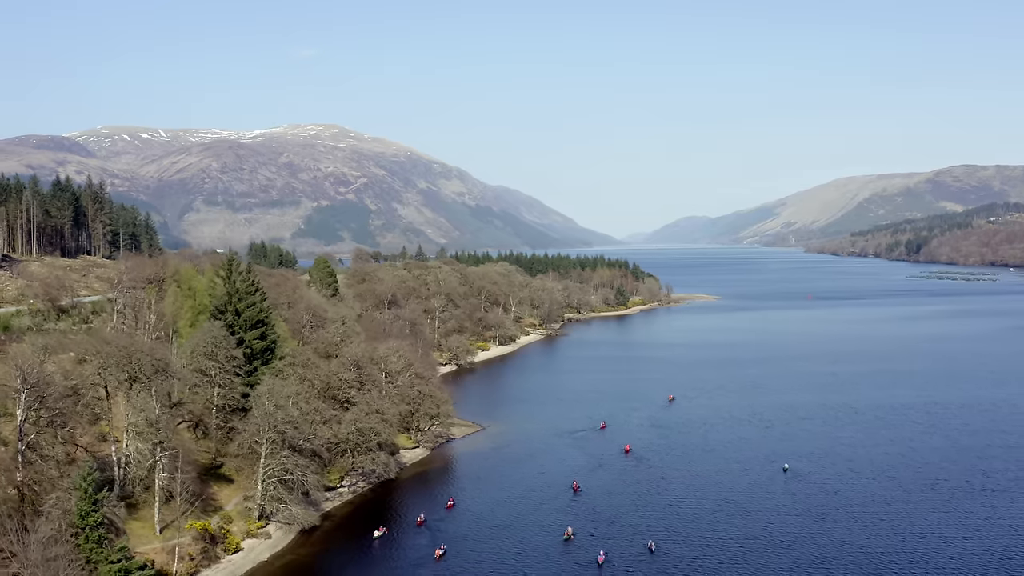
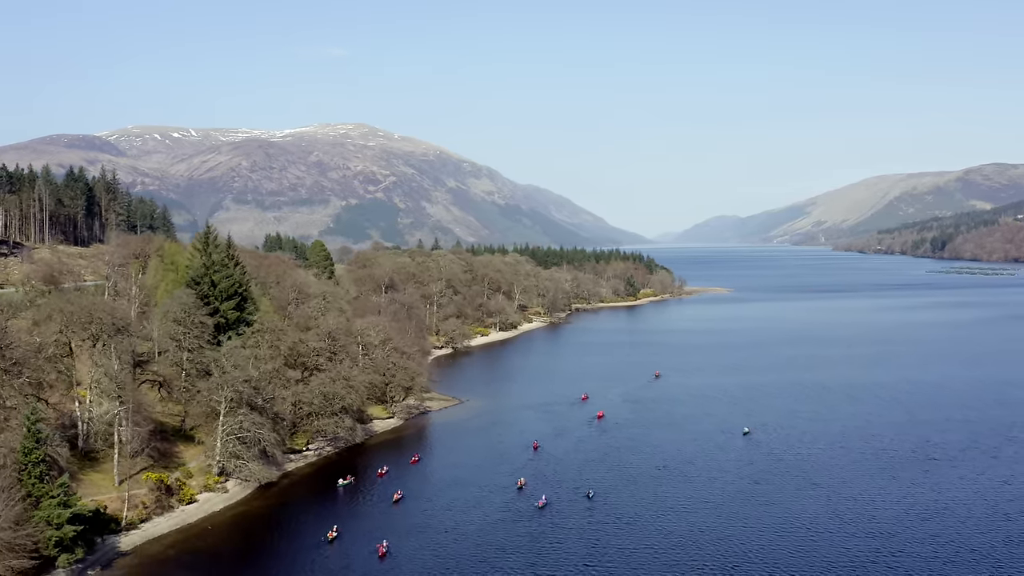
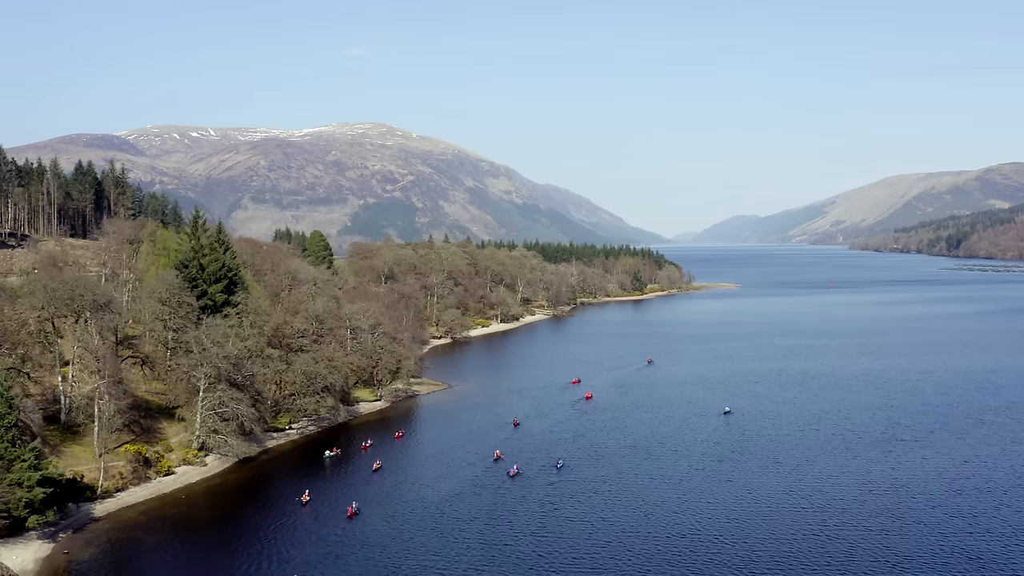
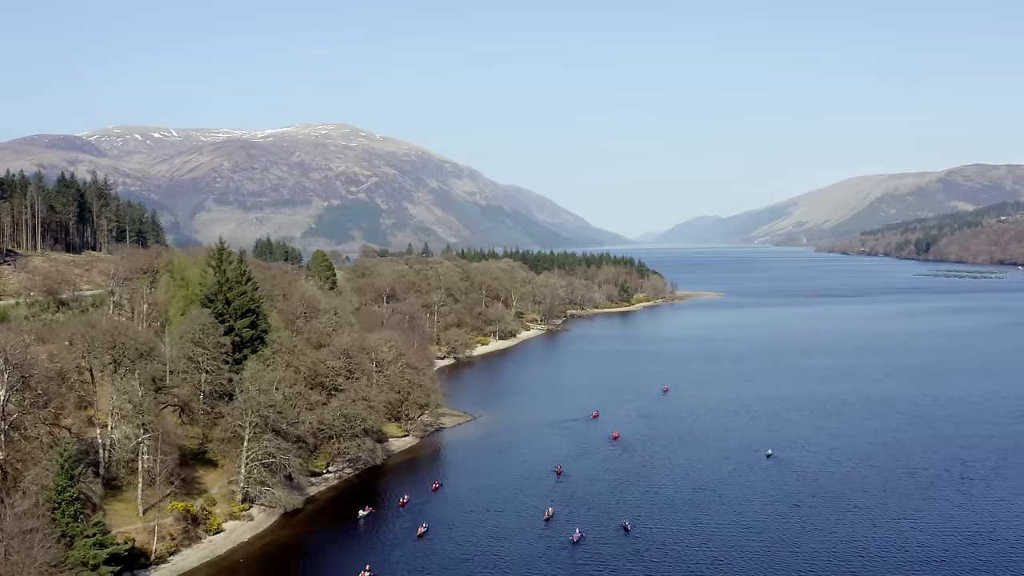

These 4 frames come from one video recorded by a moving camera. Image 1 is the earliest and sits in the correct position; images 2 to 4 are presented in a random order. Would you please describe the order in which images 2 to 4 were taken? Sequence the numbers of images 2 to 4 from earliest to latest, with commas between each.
4, 2, 3
